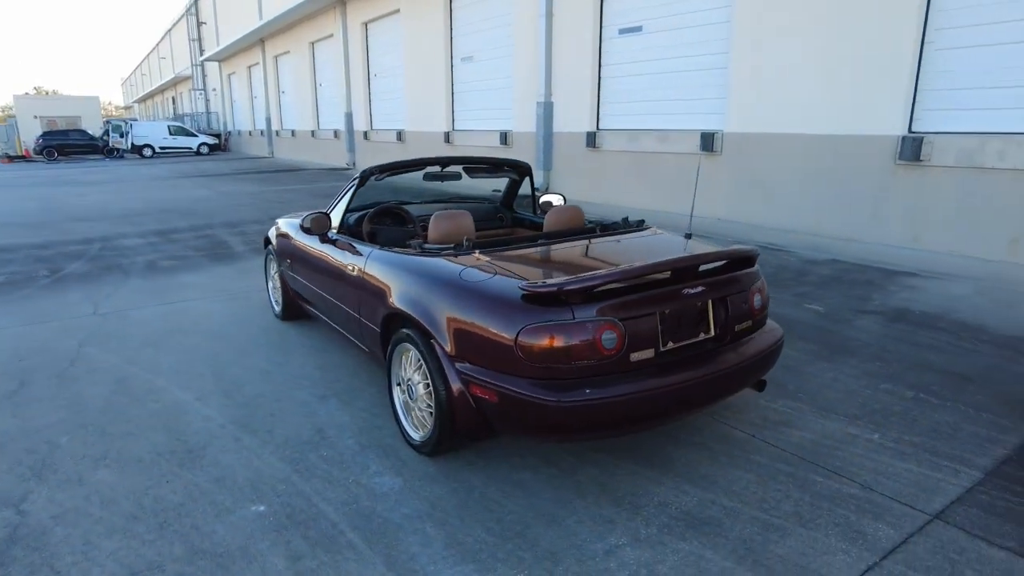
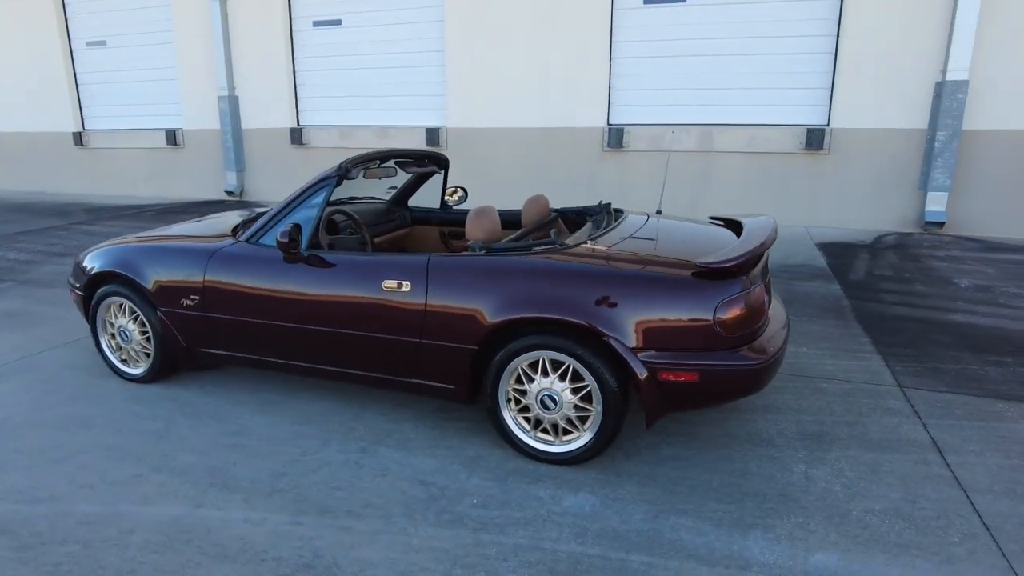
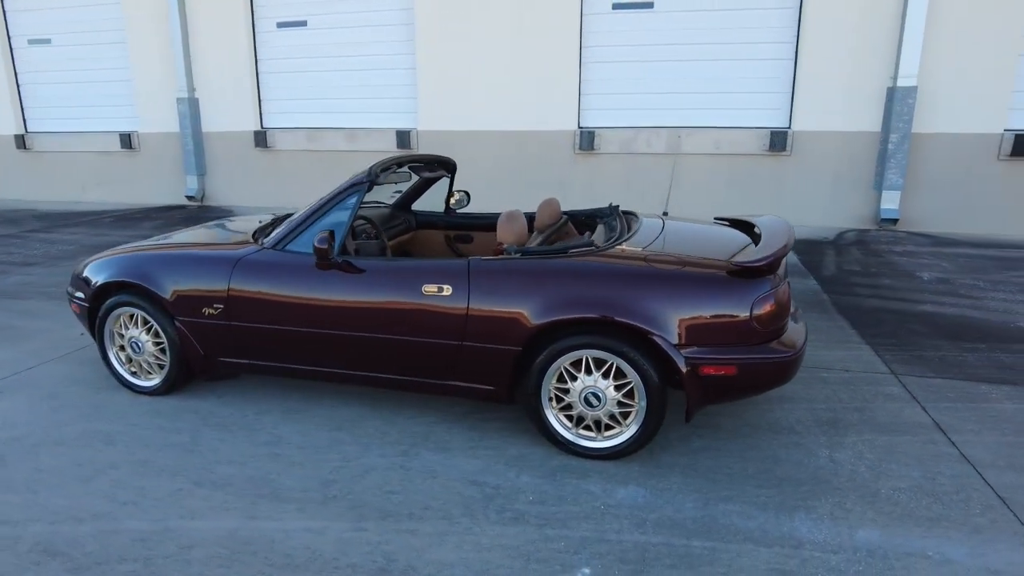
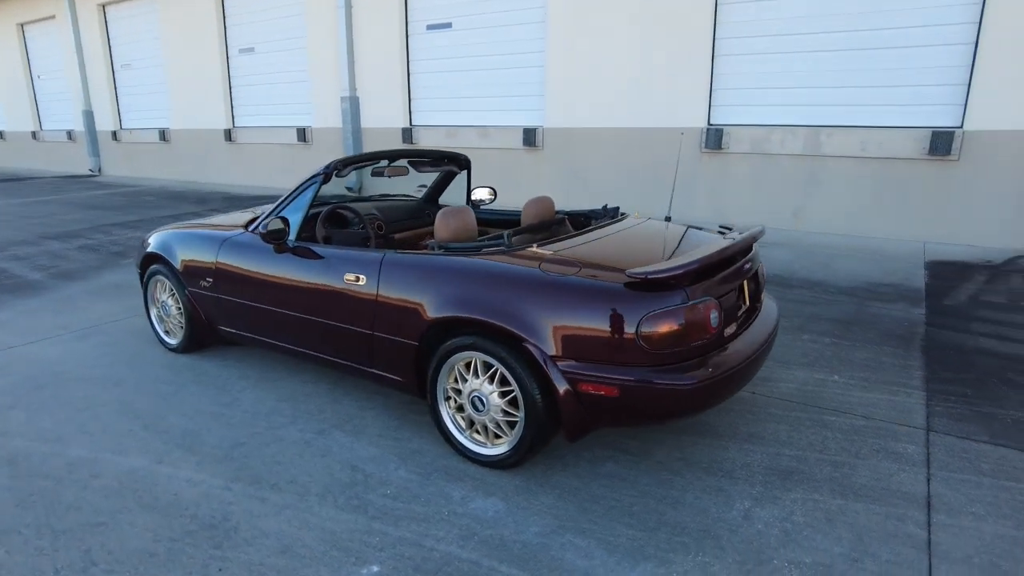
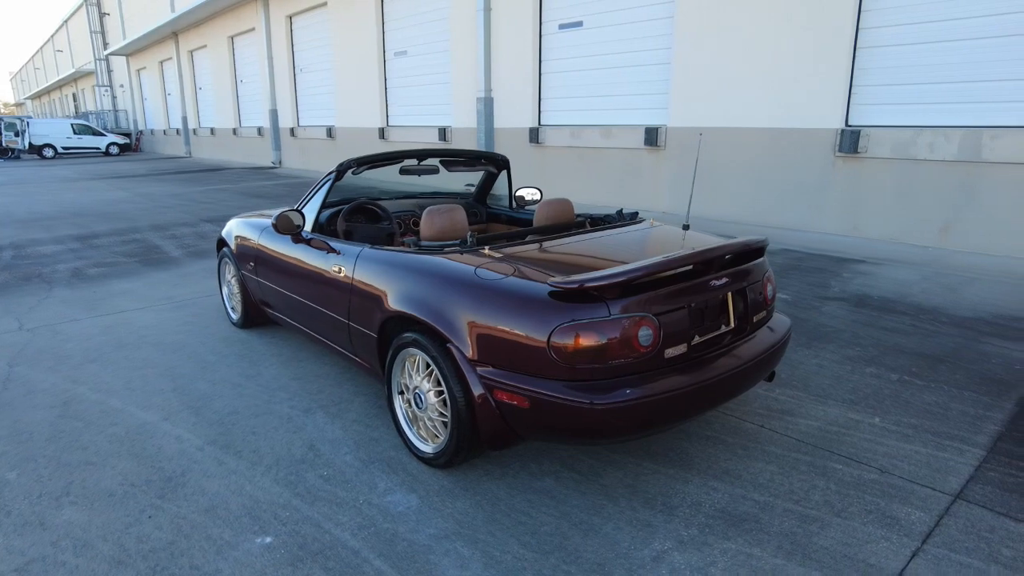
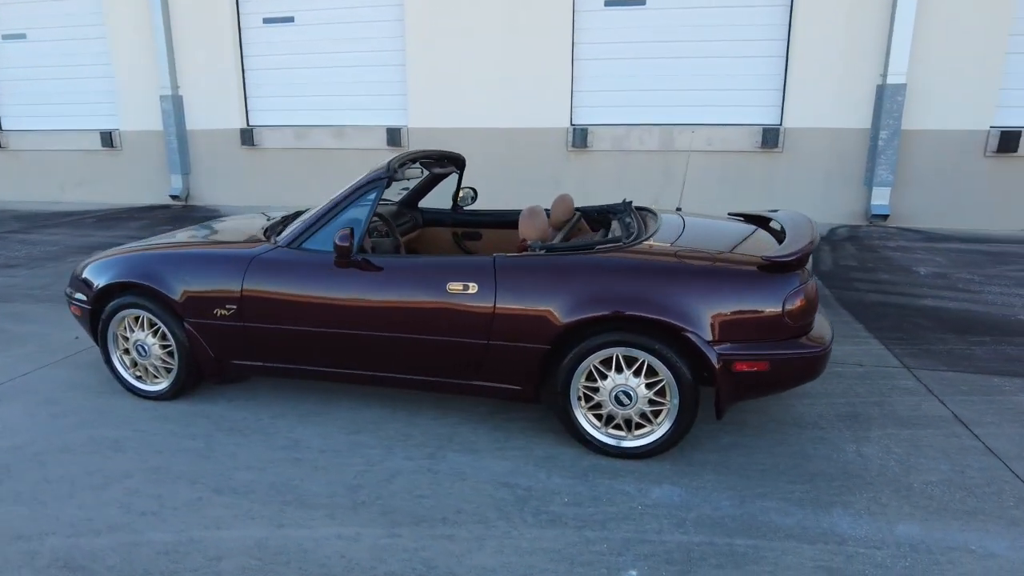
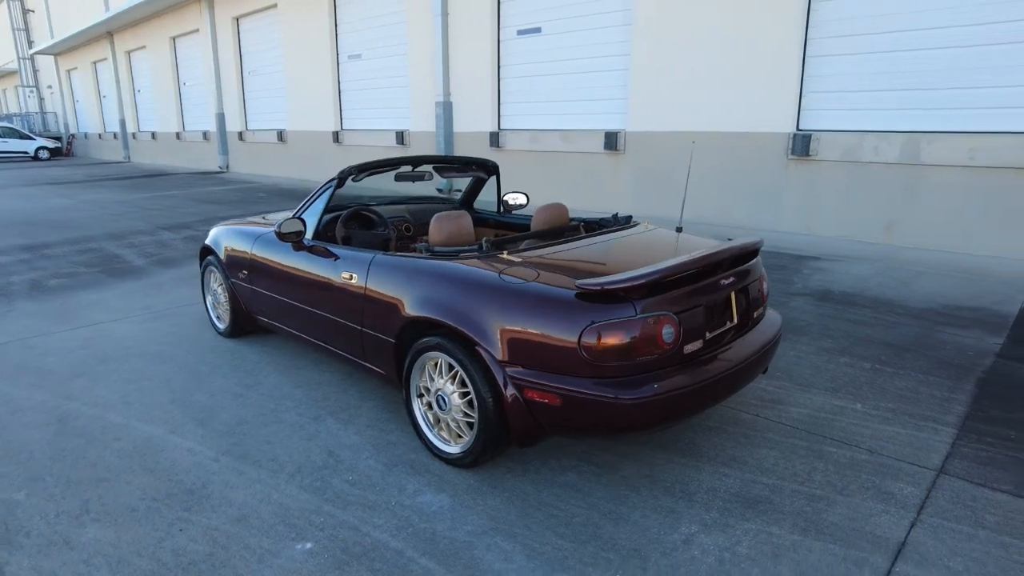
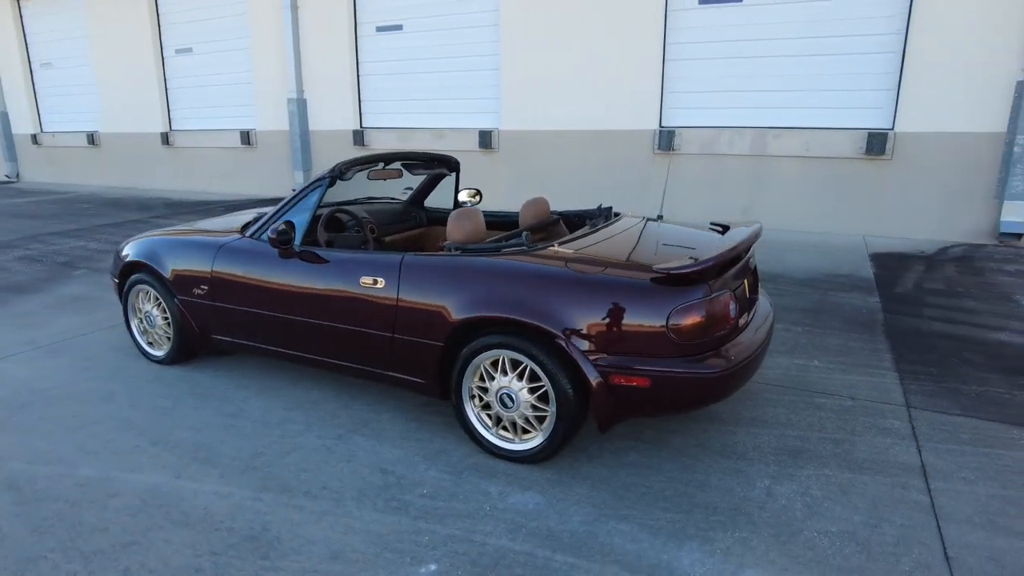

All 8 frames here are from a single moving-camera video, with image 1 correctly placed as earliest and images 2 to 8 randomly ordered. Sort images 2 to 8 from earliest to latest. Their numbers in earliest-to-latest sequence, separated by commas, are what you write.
5, 7, 4, 8, 2, 3, 6
